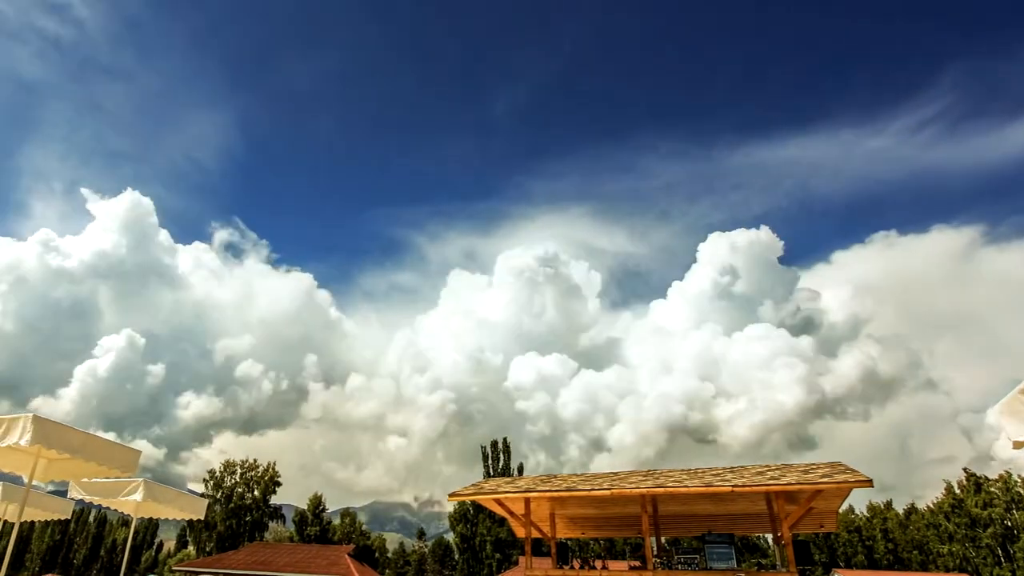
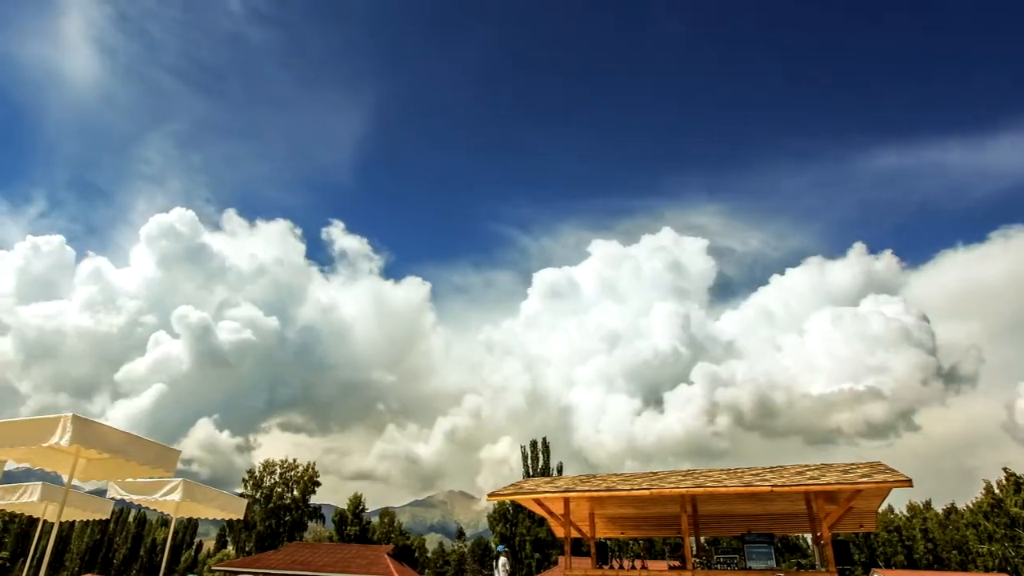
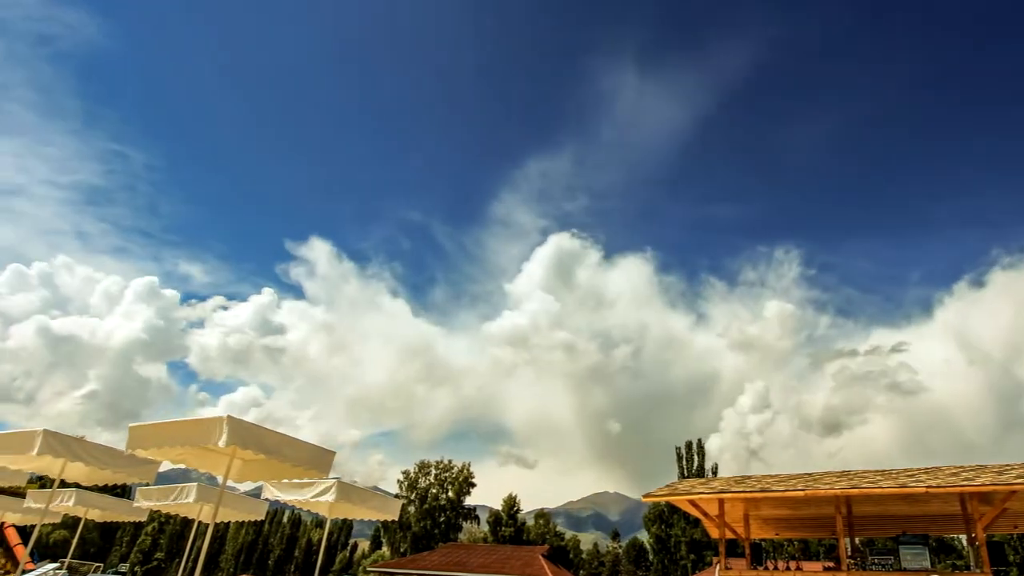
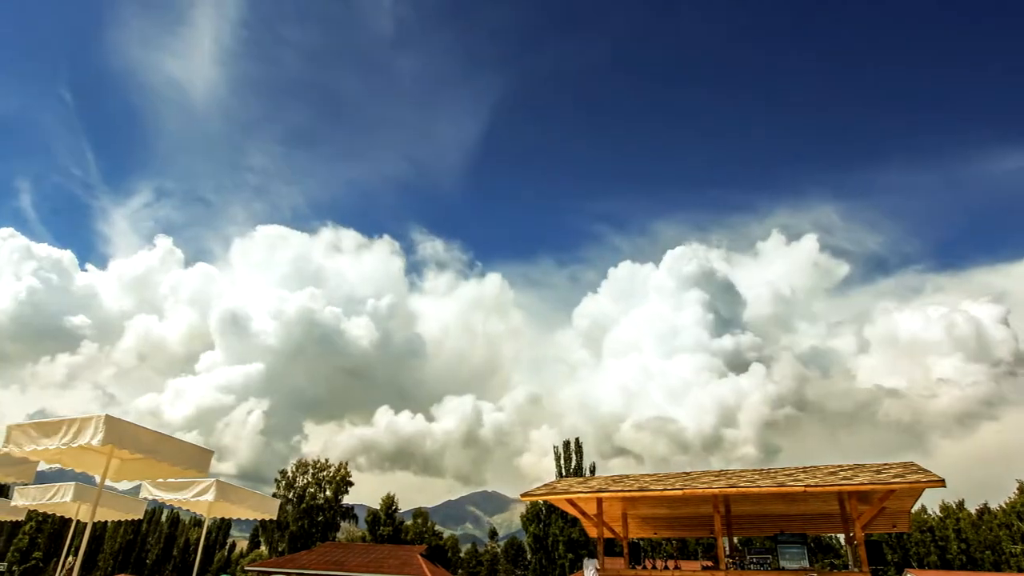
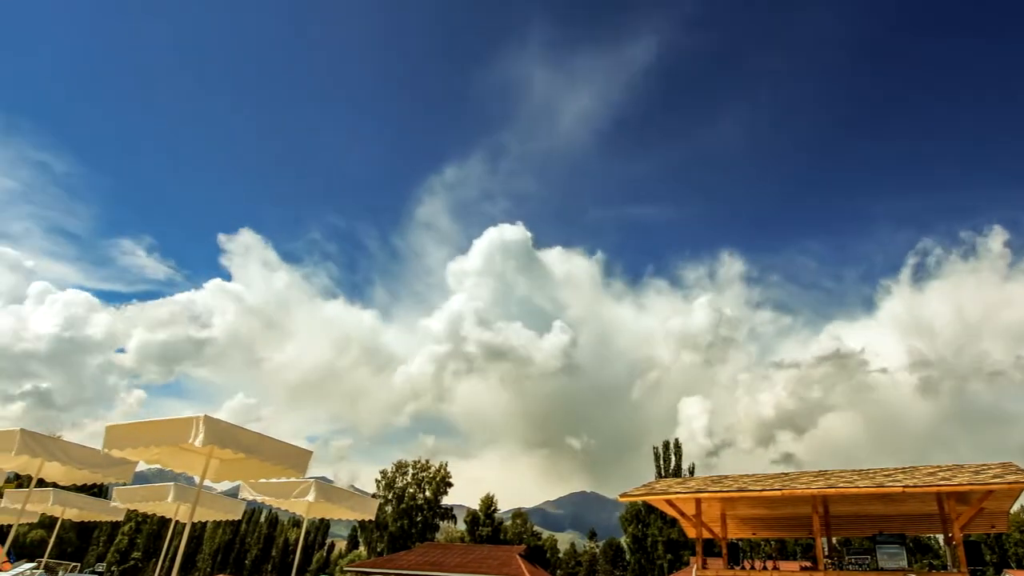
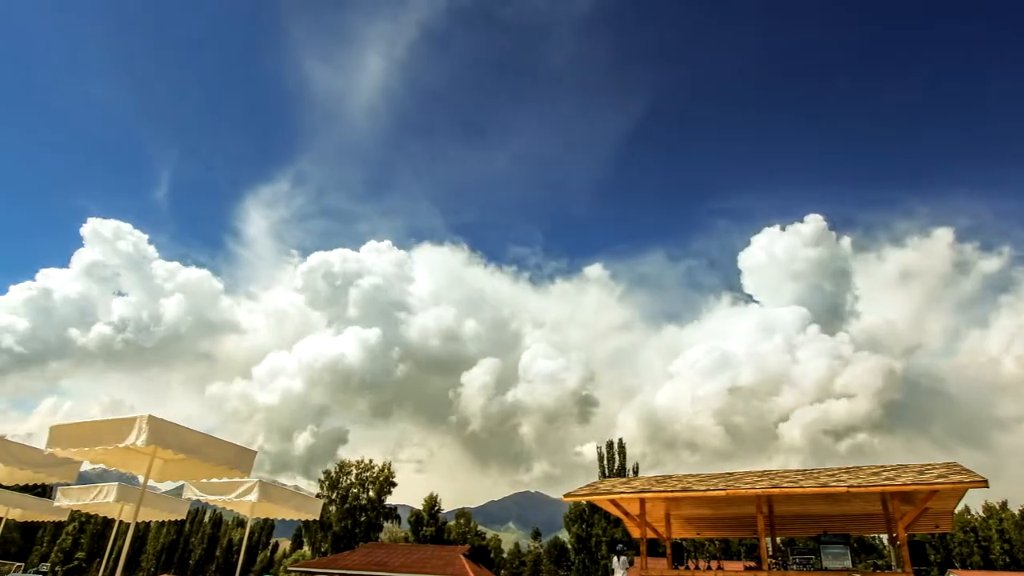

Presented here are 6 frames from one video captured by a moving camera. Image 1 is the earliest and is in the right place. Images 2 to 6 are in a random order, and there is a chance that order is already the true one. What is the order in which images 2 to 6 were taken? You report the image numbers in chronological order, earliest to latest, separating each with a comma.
2, 4, 6, 5, 3
